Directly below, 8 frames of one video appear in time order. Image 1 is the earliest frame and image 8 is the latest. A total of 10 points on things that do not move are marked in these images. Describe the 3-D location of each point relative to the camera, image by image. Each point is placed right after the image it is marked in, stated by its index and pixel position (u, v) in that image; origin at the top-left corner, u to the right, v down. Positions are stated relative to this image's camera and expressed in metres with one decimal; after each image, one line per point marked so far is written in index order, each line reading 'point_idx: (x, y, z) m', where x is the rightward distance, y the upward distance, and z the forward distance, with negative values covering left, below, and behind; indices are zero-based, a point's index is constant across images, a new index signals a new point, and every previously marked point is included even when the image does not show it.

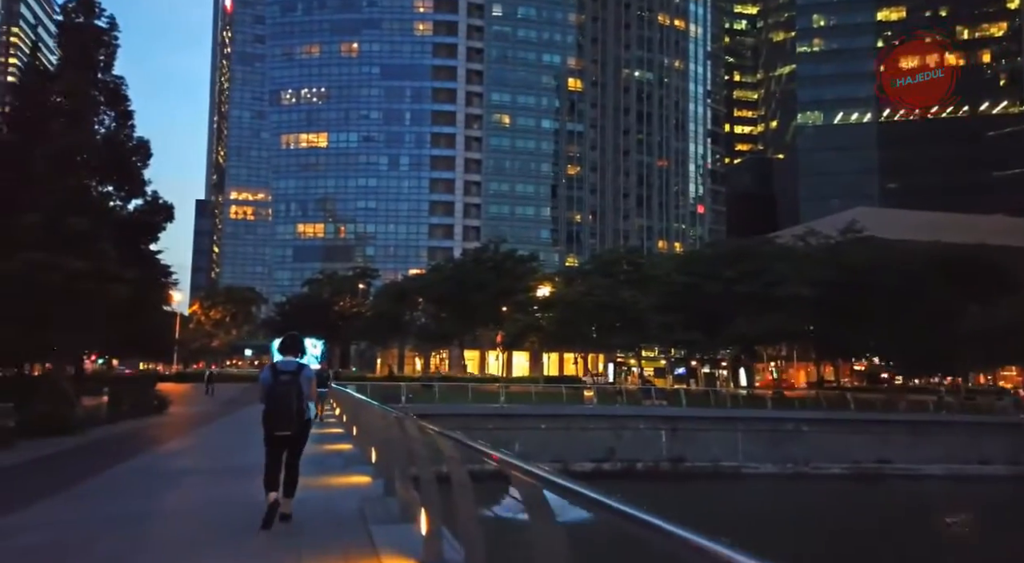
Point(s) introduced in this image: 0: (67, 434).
0: (-12.6, -4.4, +19.0) m
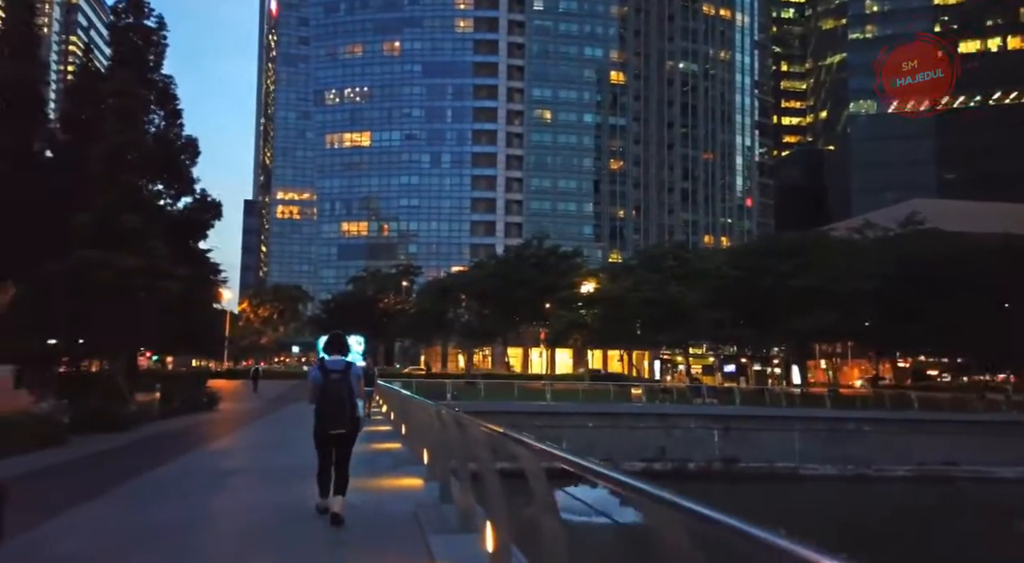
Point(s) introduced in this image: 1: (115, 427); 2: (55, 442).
0: (-11.2, -4.3, +19.1) m
1: (-11.3, -4.2, +18.8) m
2: (-10.8, -3.9, +15.8) m
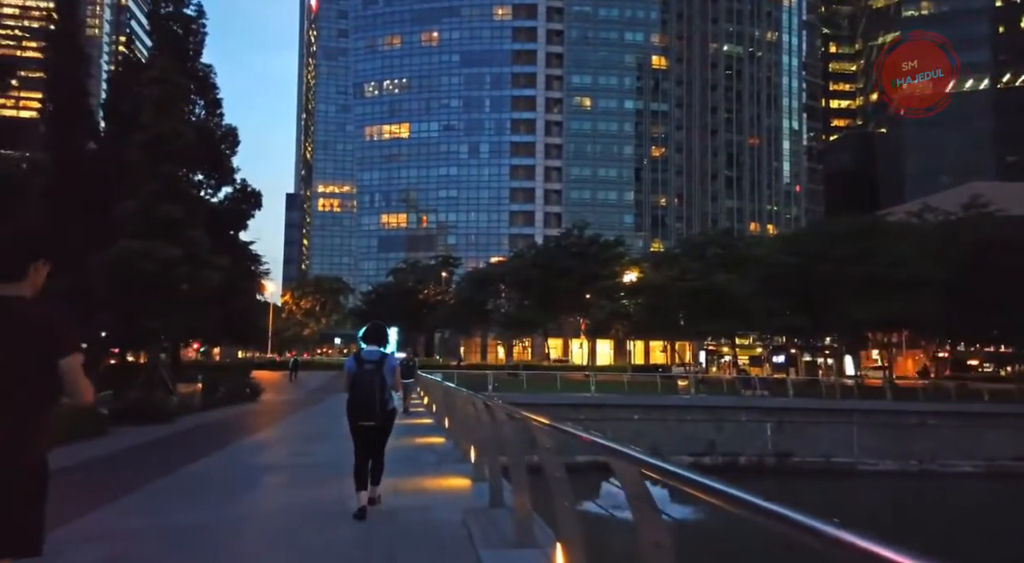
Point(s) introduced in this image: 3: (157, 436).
0: (-9.9, -4.0, +18.9) m
1: (-10.0, -3.9, +18.6) m
2: (-9.7, -3.6, +15.6) m
3: (-8.8, -3.9, +17.1) m
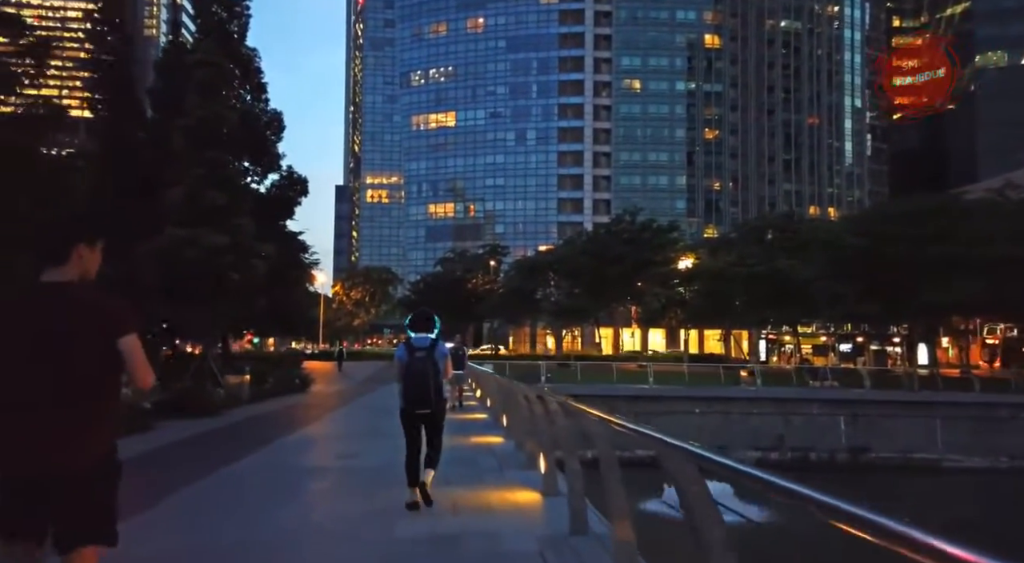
0: (-8.3, -3.7, +18.2) m
1: (-8.4, -3.6, +17.9) m
2: (-8.3, -3.3, +14.9) m
3: (-7.3, -3.6, +16.4) m
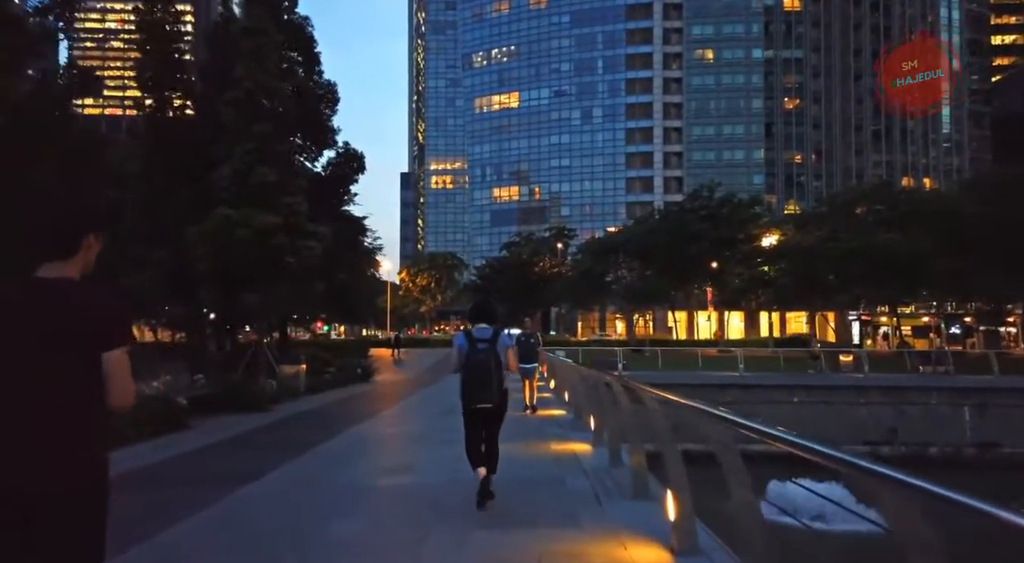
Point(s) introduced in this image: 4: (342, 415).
0: (-6.3, -3.2, +16.6) m
1: (-6.4, -3.1, +16.3) m
2: (-6.6, -2.9, +13.3) m
3: (-5.6, -3.2, +14.6) m
4: (-4.3, -3.5, +17.6) m
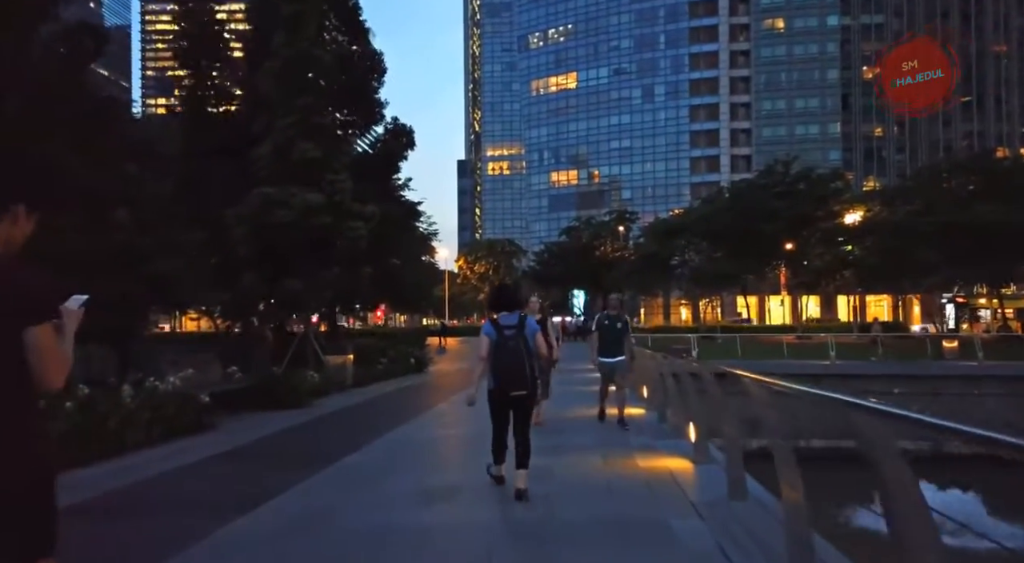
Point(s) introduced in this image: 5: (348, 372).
0: (-4.8, -2.8, +15.0) m
1: (-5.0, -2.7, +14.7) m
2: (-5.4, -2.6, +11.7) m
3: (-4.2, -2.8, +13.0) m
4: (-2.7, -3.0, +15.8) m
5: (-4.9, -2.7, +19.7) m
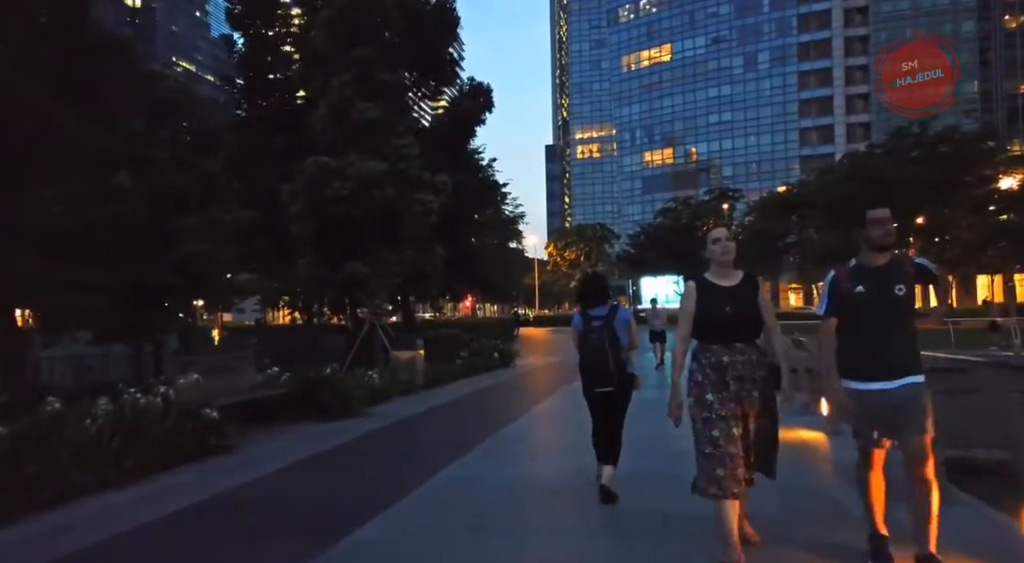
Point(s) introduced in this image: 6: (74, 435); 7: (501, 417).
0: (-2.9, -2.4, +12.0) m
1: (-3.1, -2.3, +11.8) m
2: (-4.0, -2.3, +8.9) m
3: (-2.6, -2.4, +10.0) m
4: (-0.8, -2.6, +12.6) m
5: (-2.3, -2.3, +16.7) m
6: (-4.6, -1.6, +6.9) m
7: (-0.5, -2.6, +12.2) m
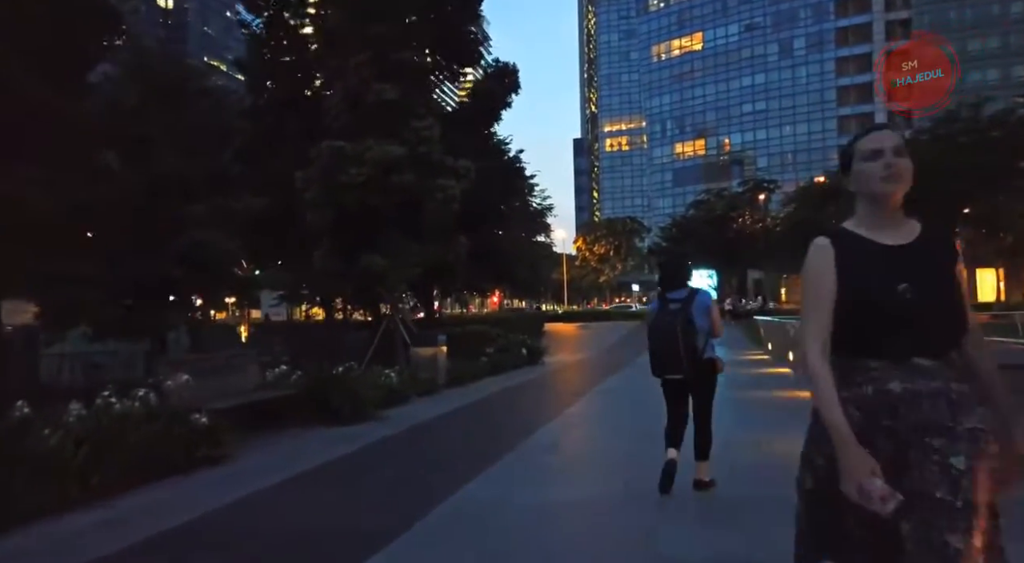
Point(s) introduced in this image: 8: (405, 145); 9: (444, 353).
0: (-2.4, -2.3, +11.0) m
1: (-2.6, -2.2, +10.7) m
2: (-3.6, -2.1, +7.9) m
3: (-2.2, -2.3, +8.9) m
4: (-0.2, -2.4, +11.5) m
5: (-1.7, -2.1, +15.7) m
6: (-4.3, -1.5, +5.9) m
7: (0.0, -2.4, +11.0) m
8: (-2.5, +3.2, +15.6) m
9: (-1.7, -1.8, +16.3) m
